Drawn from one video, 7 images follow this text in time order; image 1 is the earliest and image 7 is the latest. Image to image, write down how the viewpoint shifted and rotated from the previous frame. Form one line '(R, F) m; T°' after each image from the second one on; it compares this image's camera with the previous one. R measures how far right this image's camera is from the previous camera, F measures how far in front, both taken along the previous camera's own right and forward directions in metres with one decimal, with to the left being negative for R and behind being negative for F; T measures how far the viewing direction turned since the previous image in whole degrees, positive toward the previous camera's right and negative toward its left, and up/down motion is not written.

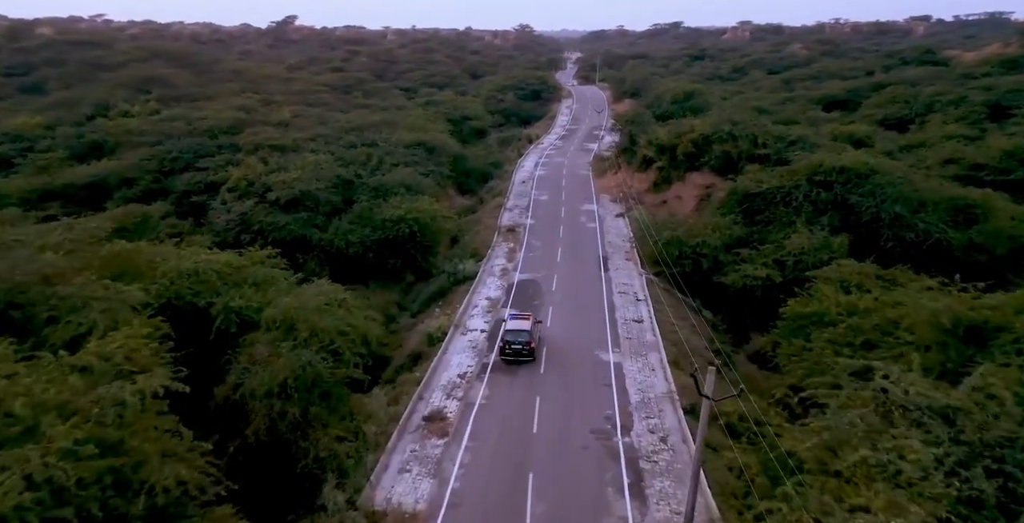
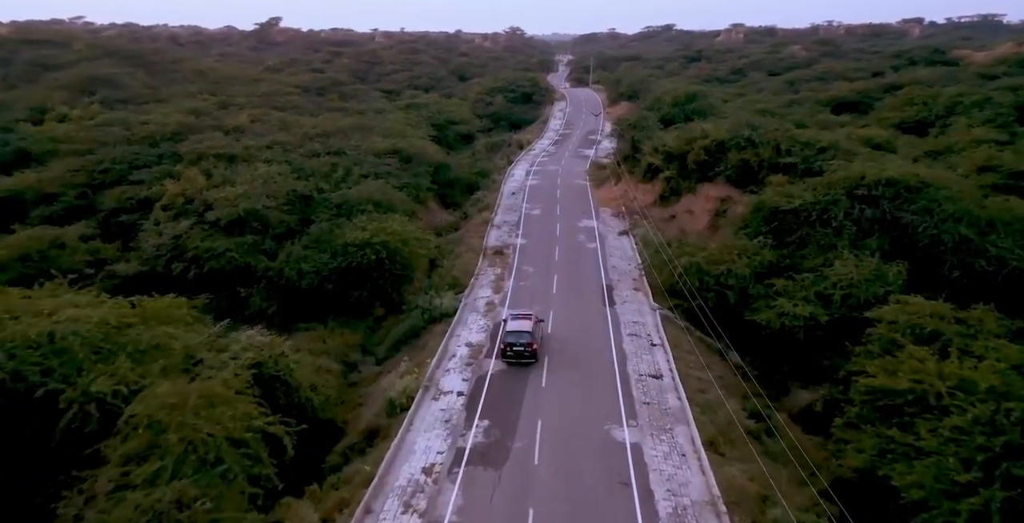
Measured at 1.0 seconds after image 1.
(+0.2, +6.4) m; +1°
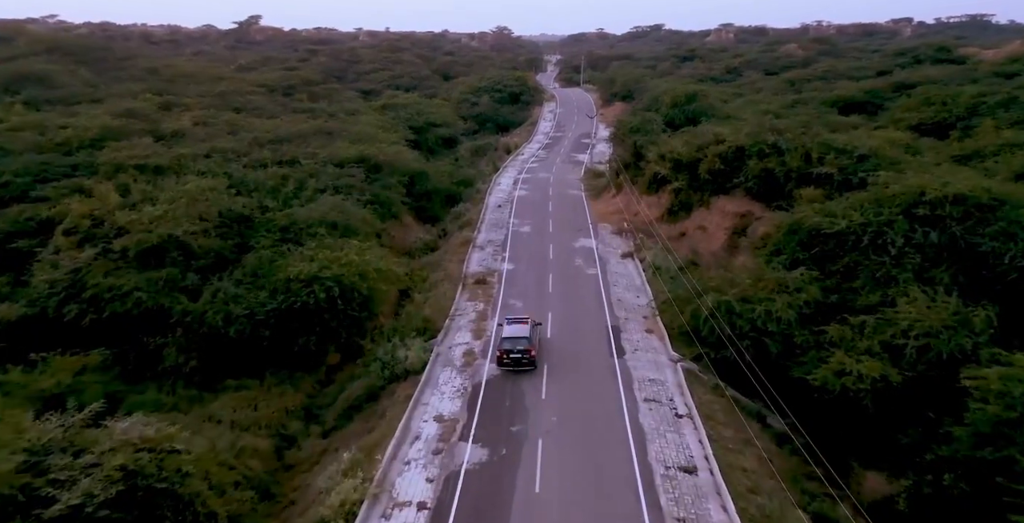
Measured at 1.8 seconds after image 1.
(+0.2, +6.5) m; +1°
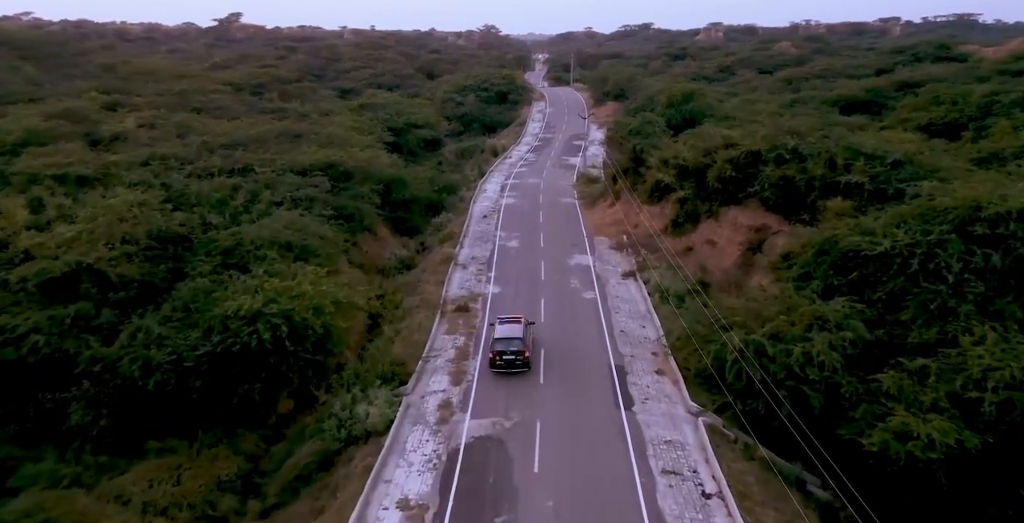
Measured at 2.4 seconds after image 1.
(+0.1, +4.5) m; +1°
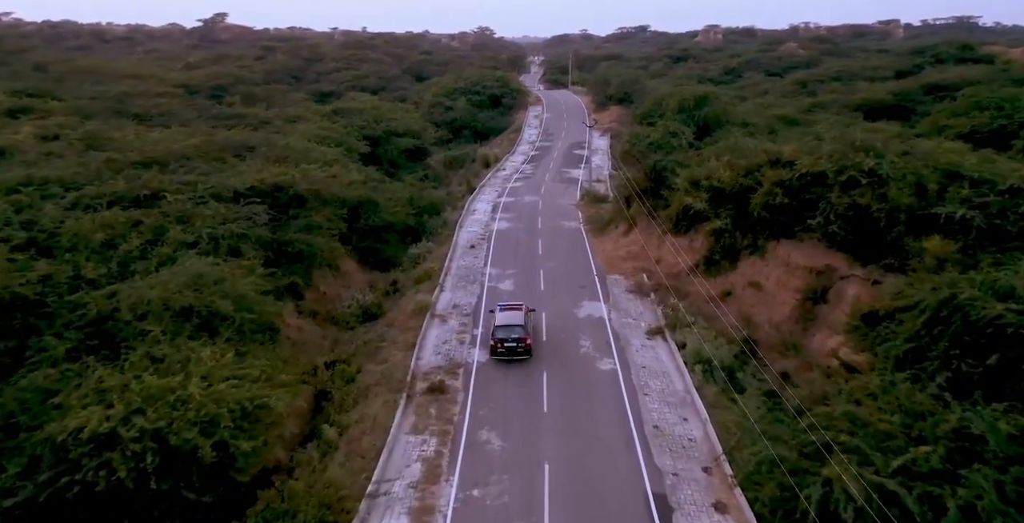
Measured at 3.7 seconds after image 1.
(+0.1, +7.6) m; 0°
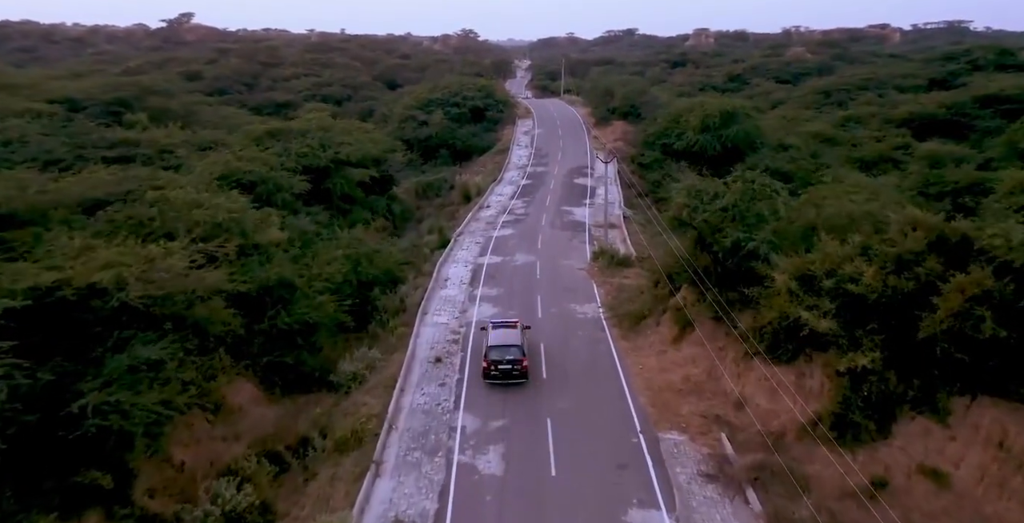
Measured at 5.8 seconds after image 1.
(-0.1, +12.8) m; +1°
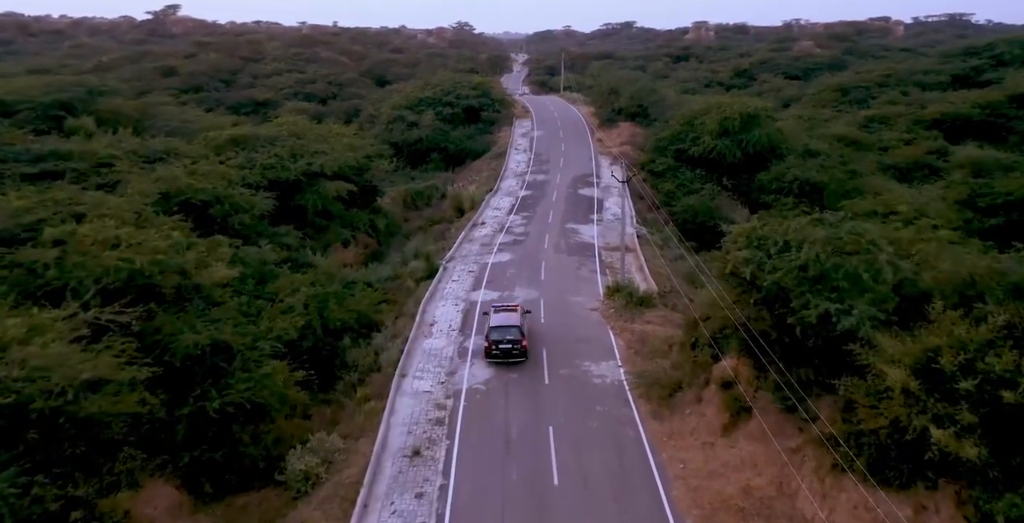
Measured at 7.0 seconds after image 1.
(-0.1, +5.5) m; 0°
